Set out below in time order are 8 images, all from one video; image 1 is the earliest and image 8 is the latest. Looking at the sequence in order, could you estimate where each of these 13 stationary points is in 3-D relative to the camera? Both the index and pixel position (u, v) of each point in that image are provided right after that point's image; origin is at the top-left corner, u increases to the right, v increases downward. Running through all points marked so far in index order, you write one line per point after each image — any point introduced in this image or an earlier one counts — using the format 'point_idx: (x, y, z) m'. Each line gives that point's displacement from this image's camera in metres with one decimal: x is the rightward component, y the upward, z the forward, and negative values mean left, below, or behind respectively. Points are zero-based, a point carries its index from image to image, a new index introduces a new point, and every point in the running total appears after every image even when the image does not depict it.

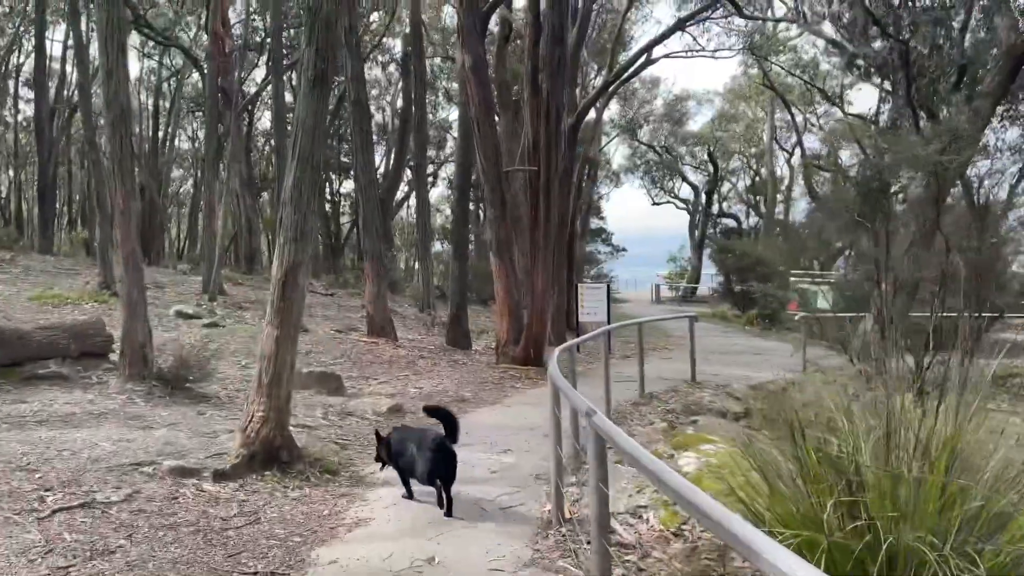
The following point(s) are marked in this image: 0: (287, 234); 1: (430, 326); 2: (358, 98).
0: (-2.0, +0.5, +6.7) m
1: (-2.1, -1.0, +19.7) m
2: (-3.2, +4.0, +15.7) m
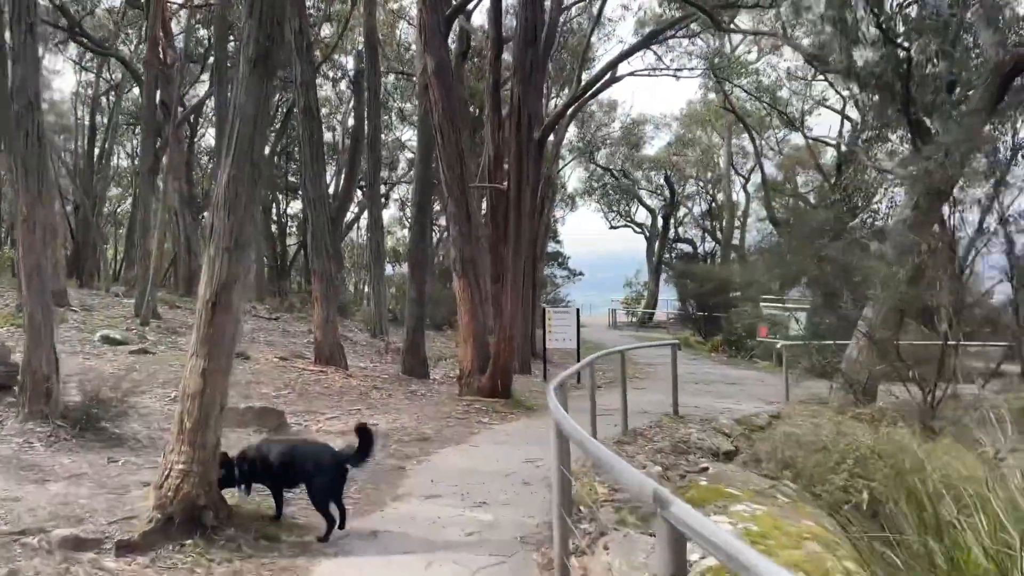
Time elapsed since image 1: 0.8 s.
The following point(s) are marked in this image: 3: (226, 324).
0: (-2.1, +0.3, +5.4) m
1: (-3.1, -1.6, +18.4) m
2: (-3.9, +3.5, +14.5) m
3: (-2.0, -0.3, +5.4) m
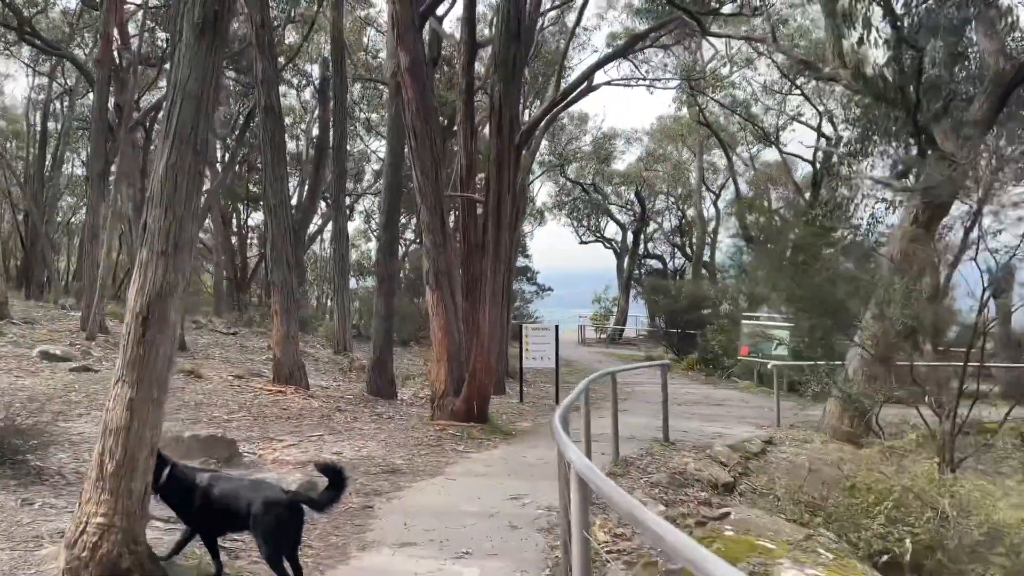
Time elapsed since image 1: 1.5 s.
0: (-2.1, +0.2, +4.5) m
1: (-3.7, -1.9, +17.3) m
2: (-4.3, +3.3, +13.5) m
3: (-2.0, -0.3, +4.5) m
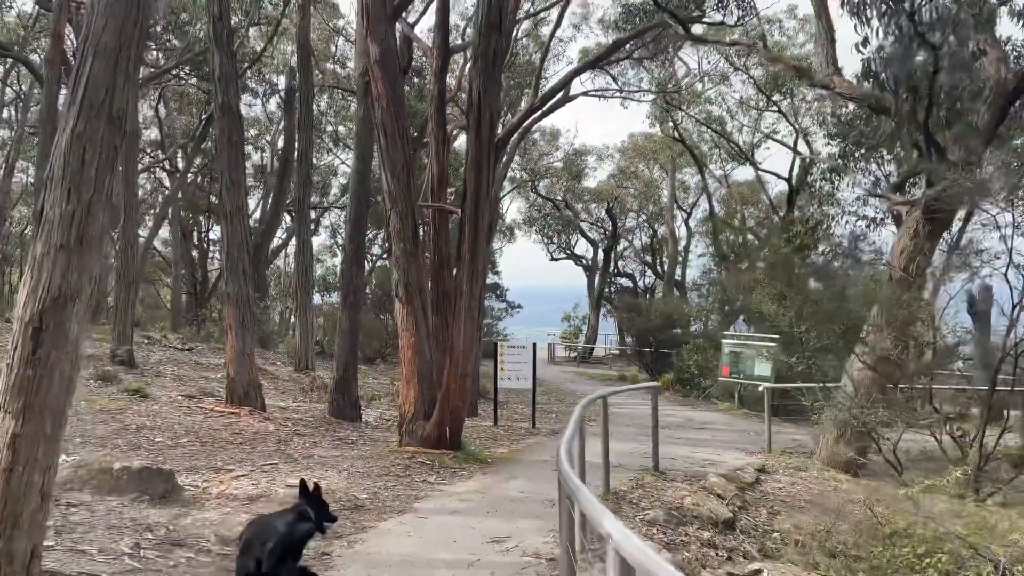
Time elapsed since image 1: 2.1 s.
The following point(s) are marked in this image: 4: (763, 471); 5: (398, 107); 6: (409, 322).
0: (-2.1, +0.2, +3.6) m
1: (-4.3, -2.2, +16.3) m
2: (-4.7, +3.1, +12.6) m
3: (-2.1, -0.3, +3.5) m
4: (+3.4, -2.5, +10.4) m
5: (-1.4, +2.3, +9.6) m
6: (-1.3, -0.4, +9.6) m
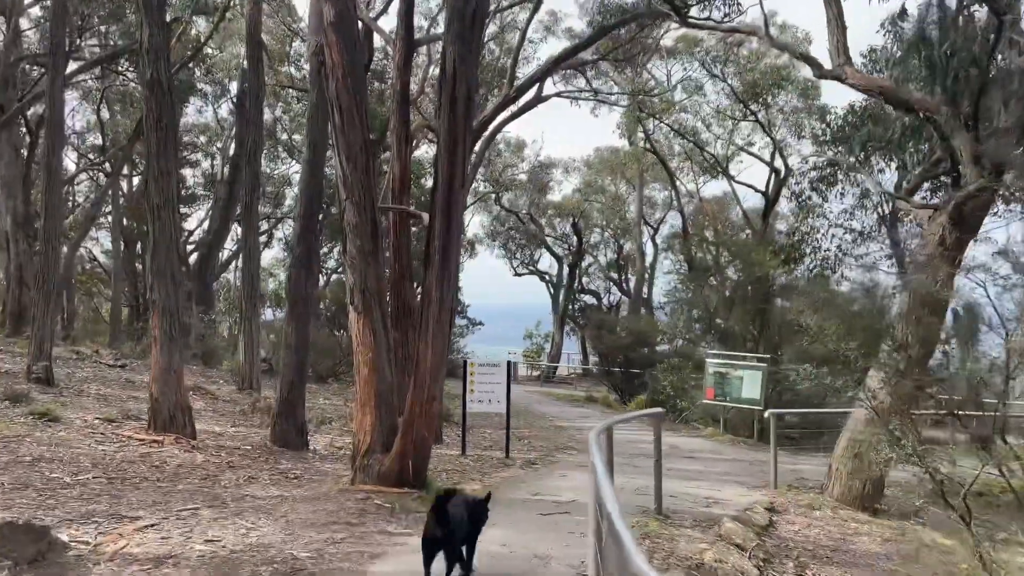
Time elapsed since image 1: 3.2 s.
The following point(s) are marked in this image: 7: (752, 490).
0: (-2.0, +0.3, +2.0) m
1: (-5.0, -2.4, +14.5) m
2: (-5.1, +3.0, +10.9) m
3: (-2.0, -0.3, +1.9) m
4: (+3.1, -2.6, +9.0) m
5: (-1.6, +2.2, +8.1) m
6: (-1.5, -0.5, +8.0) m
7: (+3.1, -2.6, +9.8) m
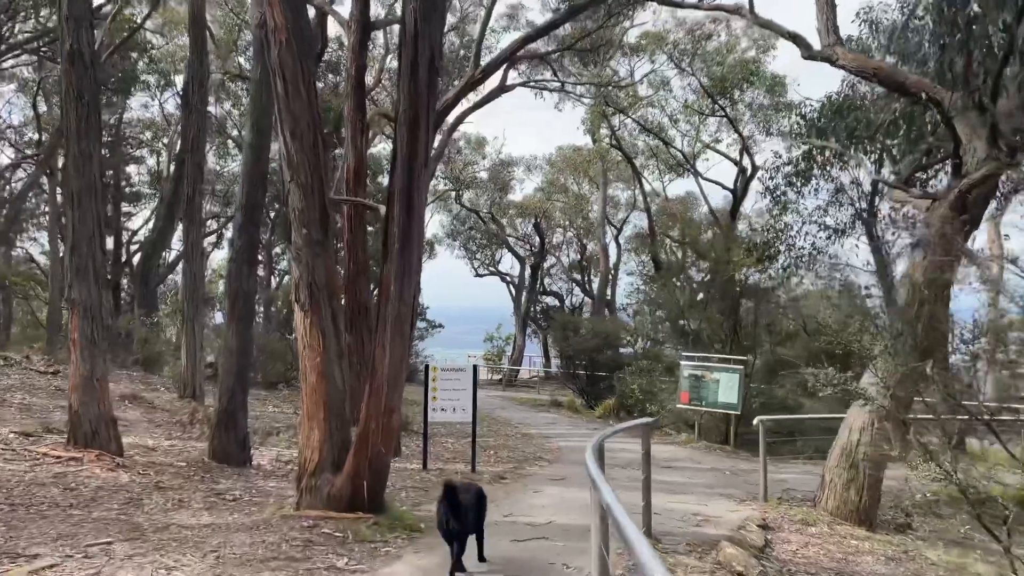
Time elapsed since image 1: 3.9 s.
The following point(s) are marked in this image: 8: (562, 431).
0: (-2.0, +0.4, +0.9) m
1: (-5.6, -2.4, +13.3) m
2: (-5.5, +3.0, +9.7) m
3: (-1.9, -0.2, +0.9) m
4: (+2.7, -2.6, +8.3) m
5: (-1.9, +2.3, +7.1) m
6: (-1.8, -0.4, +7.0) m
7: (+2.7, -2.5, +9.0) m
8: (+1.1, -3.0, +16.1) m
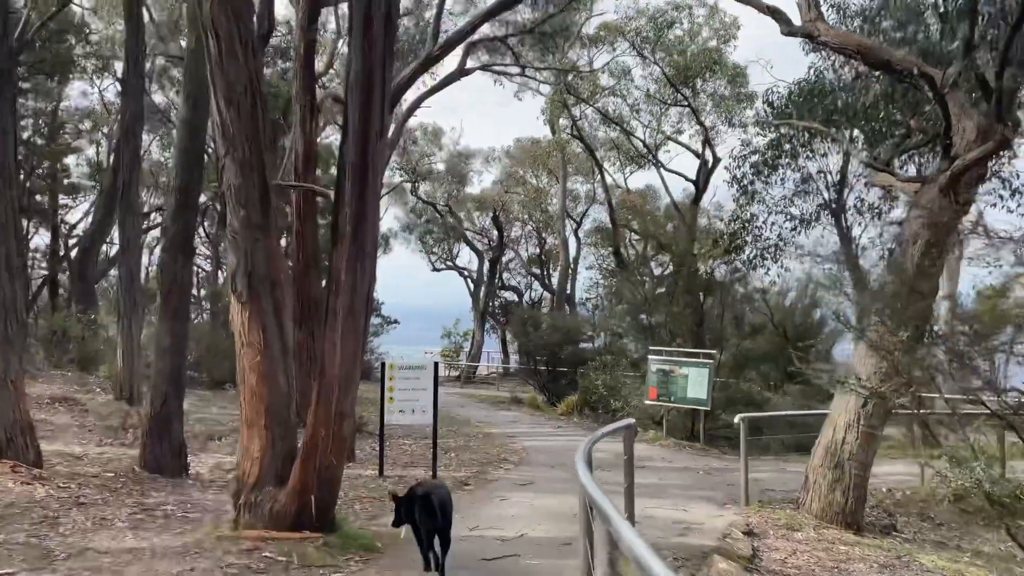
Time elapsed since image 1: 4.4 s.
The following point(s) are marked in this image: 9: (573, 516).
0: (-1.9, +0.4, +0.1) m
1: (-6.2, -2.3, +12.2) m
2: (-5.9, +3.1, +8.6) m
3: (-1.9, -0.1, +0.1) m
4: (+2.4, -2.4, +7.7) m
5: (-2.2, +2.3, +6.2) m
6: (-2.1, -0.4, +6.2) m
7: (+2.3, -2.4, +8.4) m
8: (+0.3, -2.9, +15.4) m
9: (+0.6, -2.3, +7.6) m
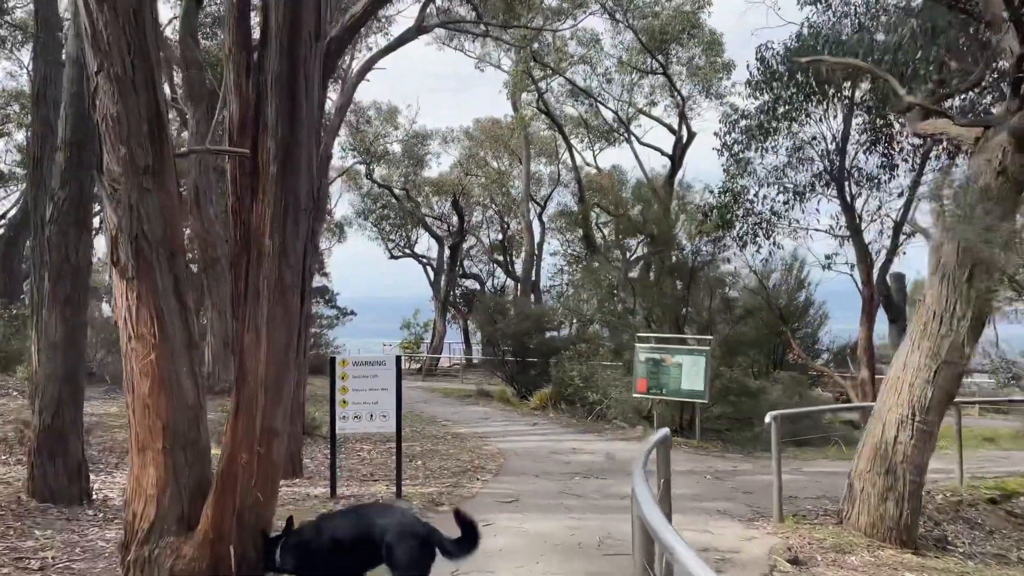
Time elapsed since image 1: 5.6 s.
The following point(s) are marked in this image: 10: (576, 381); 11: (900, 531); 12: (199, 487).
0: (-1.6, +0.5, -1.6) m
1: (-6.5, -2.1, +10.3) m
2: (-6.1, +3.2, +6.6) m
3: (-1.6, 0.0, -1.7) m
4: (+2.3, -2.2, +6.2) m
5: (-2.3, +2.5, +4.5) m
6: (-2.1, -0.2, +4.4) m
7: (+2.2, -2.2, +6.9) m
8: (-0.2, -2.5, +13.8) m
9: (+0.5, -2.0, +6.0) m
10: (+1.5, -2.1, +17.8) m
11: (+3.5, -2.2, +6.9) m
12: (-1.9, -1.2, +4.6) m
